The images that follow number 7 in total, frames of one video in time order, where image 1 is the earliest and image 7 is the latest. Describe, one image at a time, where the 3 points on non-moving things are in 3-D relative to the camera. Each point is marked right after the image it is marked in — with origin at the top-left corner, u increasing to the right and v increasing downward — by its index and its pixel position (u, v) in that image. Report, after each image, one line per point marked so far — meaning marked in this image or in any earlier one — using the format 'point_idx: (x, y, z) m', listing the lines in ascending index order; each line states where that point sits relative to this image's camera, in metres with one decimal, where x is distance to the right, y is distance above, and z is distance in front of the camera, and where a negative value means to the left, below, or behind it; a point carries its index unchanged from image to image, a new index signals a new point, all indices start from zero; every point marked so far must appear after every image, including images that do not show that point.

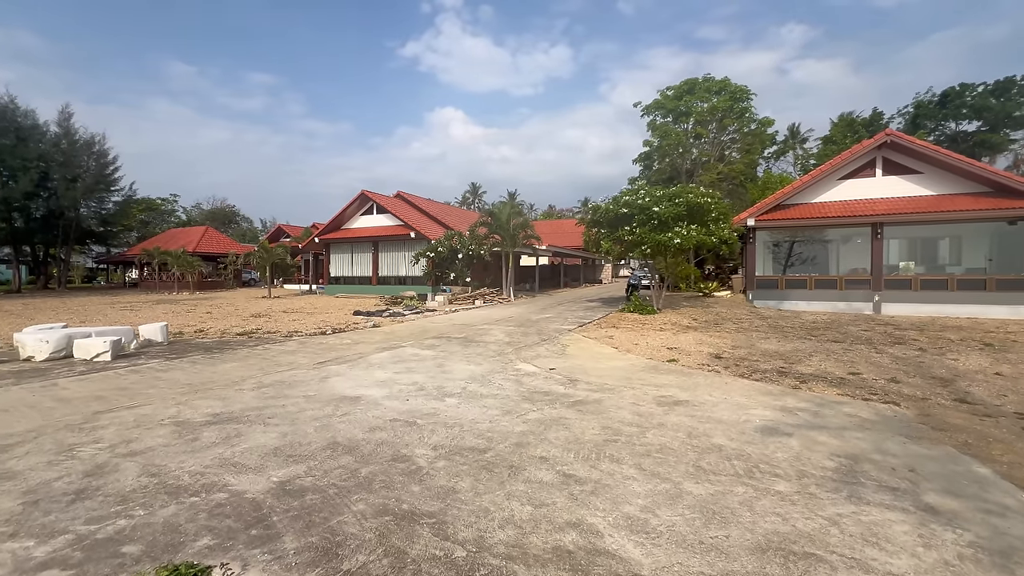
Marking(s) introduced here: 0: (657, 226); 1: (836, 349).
0: (+4.7, +2.0, +14.5) m
1: (+6.6, -1.2, +9.2) m
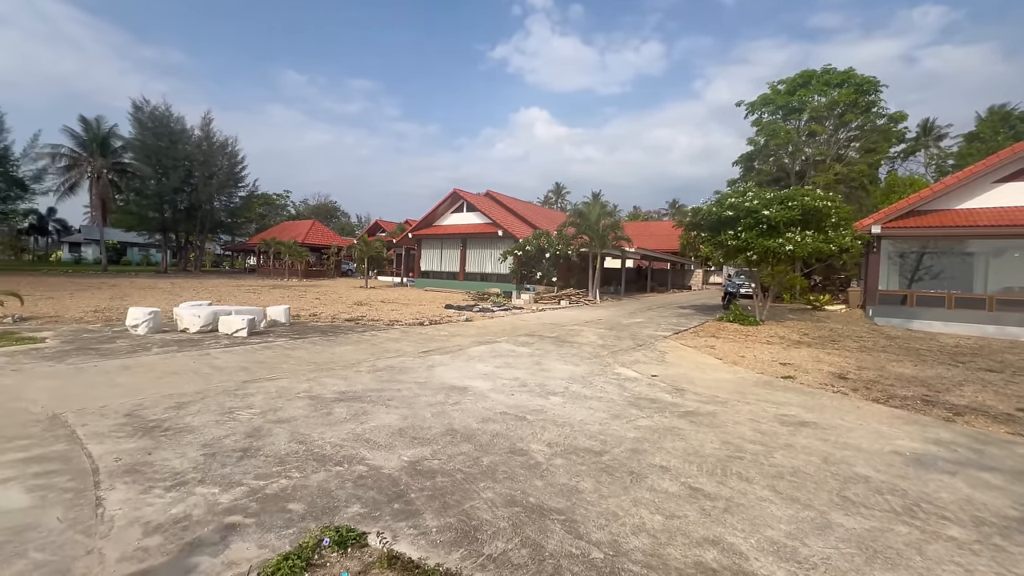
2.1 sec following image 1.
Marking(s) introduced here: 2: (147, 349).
0: (+7.6, +1.7, +13.4) m
1: (+8.4, -1.6, +7.9) m
2: (-6.5, -1.1, +7.9) m
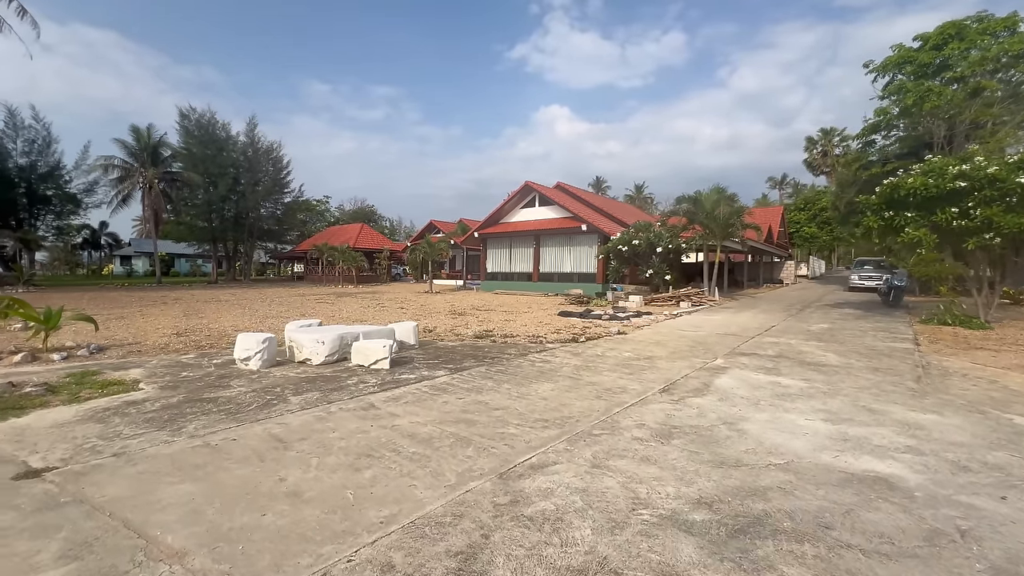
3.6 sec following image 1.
0: (+11.4, +1.8, +10.2) m
1: (+12.0, -1.4, +4.7) m
2: (-2.9, -1.3, +5.6) m
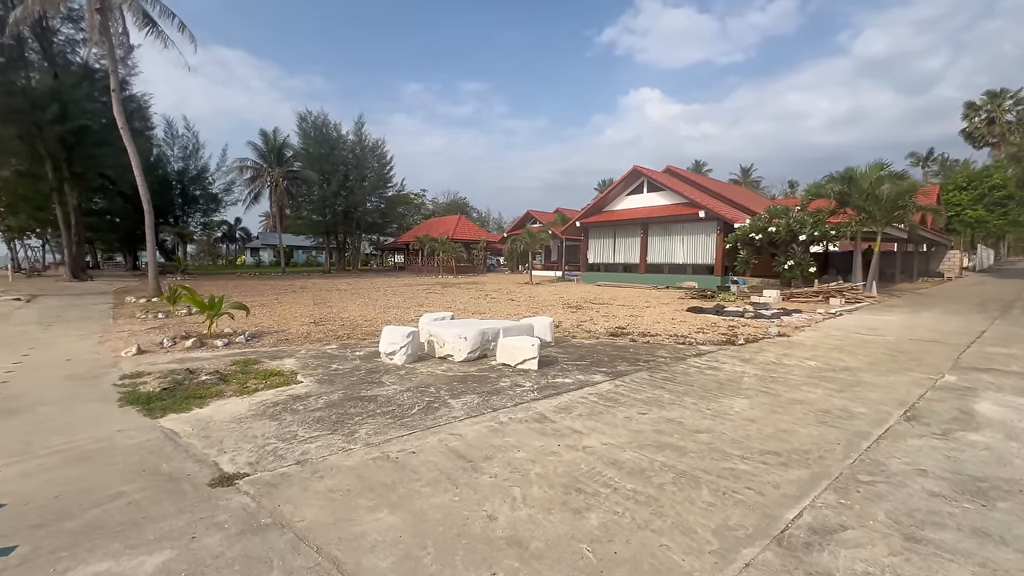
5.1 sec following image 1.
0: (+14.0, +1.9, +7.0) m
1: (+13.6, -1.5, +1.5) m
2: (-0.8, -1.3, +5.1) m
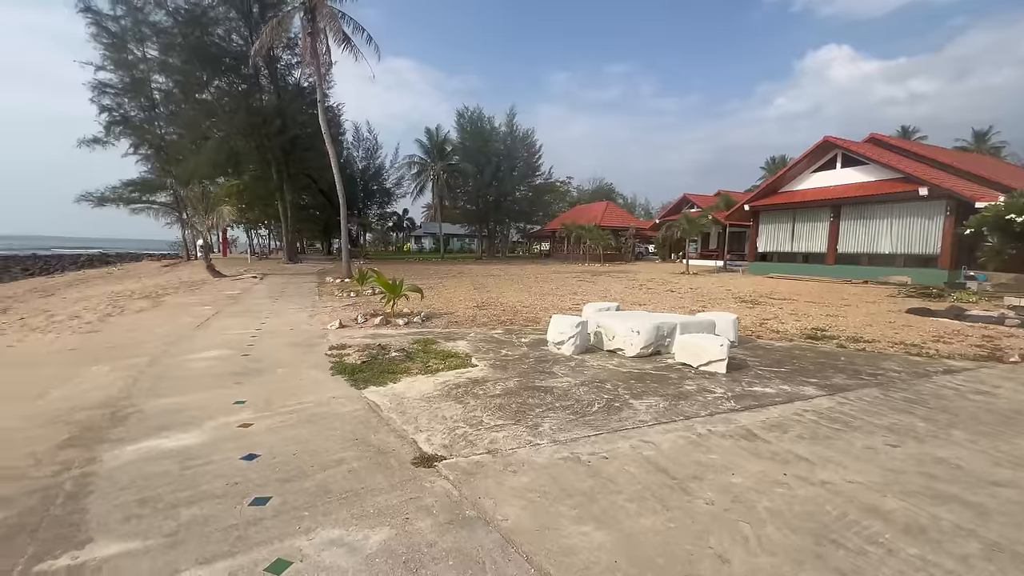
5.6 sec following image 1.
0: (+15.9, +1.5, +1.9) m
1: (+13.8, -2.0, -3.1) m
2: (+1.1, -1.2, +4.7) m
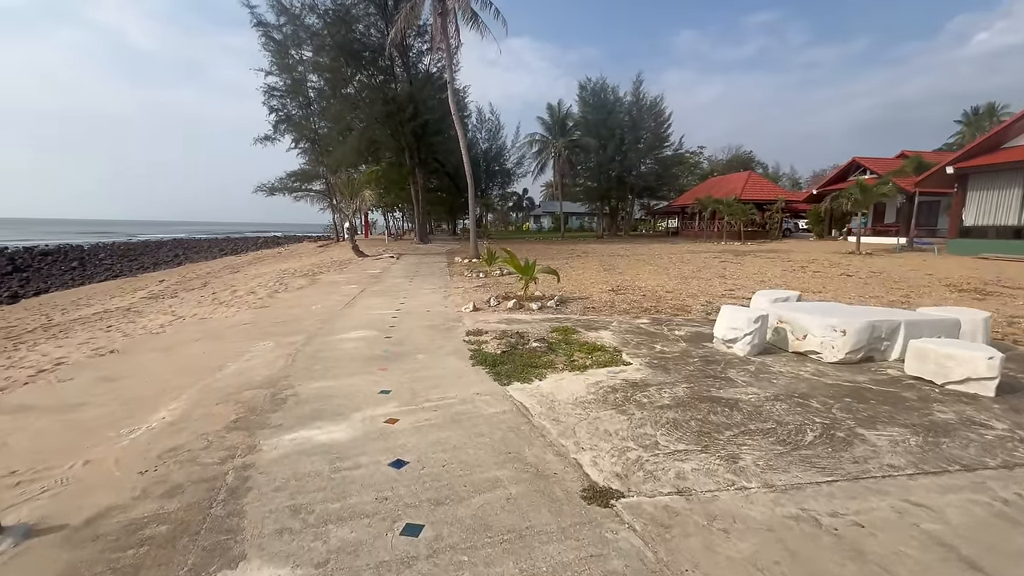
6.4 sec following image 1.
0: (+16.2, +1.2, -3.0) m
1: (+12.8, -2.5, -7.2) m
2: (+2.6, -1.1, +3.5) m
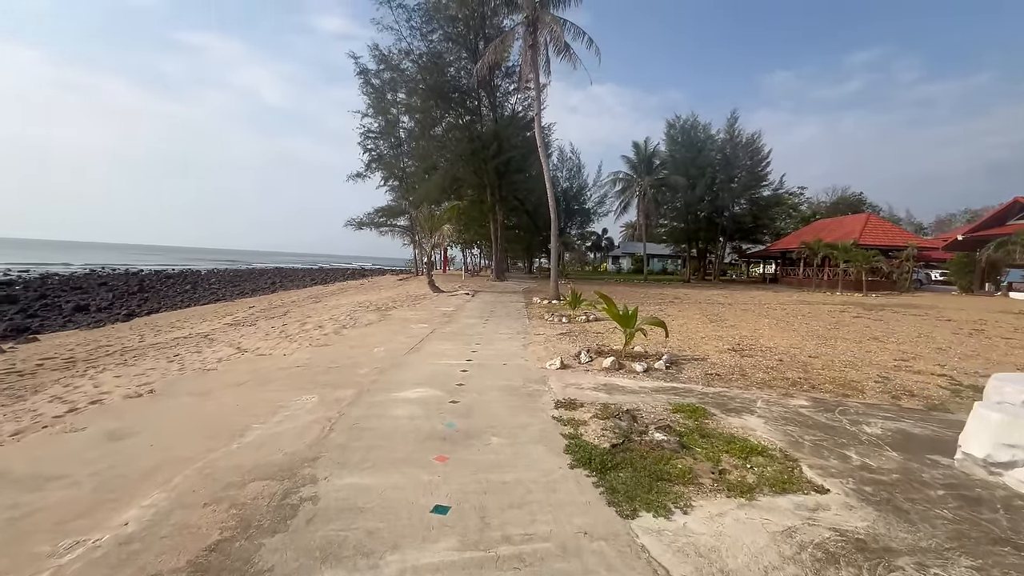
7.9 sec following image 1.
0: (+15.7, +0.7, -7.1) m
1: (+11.5, -2.4, -10.9) m
2: (+3.2, -1.5, +1.4) m
